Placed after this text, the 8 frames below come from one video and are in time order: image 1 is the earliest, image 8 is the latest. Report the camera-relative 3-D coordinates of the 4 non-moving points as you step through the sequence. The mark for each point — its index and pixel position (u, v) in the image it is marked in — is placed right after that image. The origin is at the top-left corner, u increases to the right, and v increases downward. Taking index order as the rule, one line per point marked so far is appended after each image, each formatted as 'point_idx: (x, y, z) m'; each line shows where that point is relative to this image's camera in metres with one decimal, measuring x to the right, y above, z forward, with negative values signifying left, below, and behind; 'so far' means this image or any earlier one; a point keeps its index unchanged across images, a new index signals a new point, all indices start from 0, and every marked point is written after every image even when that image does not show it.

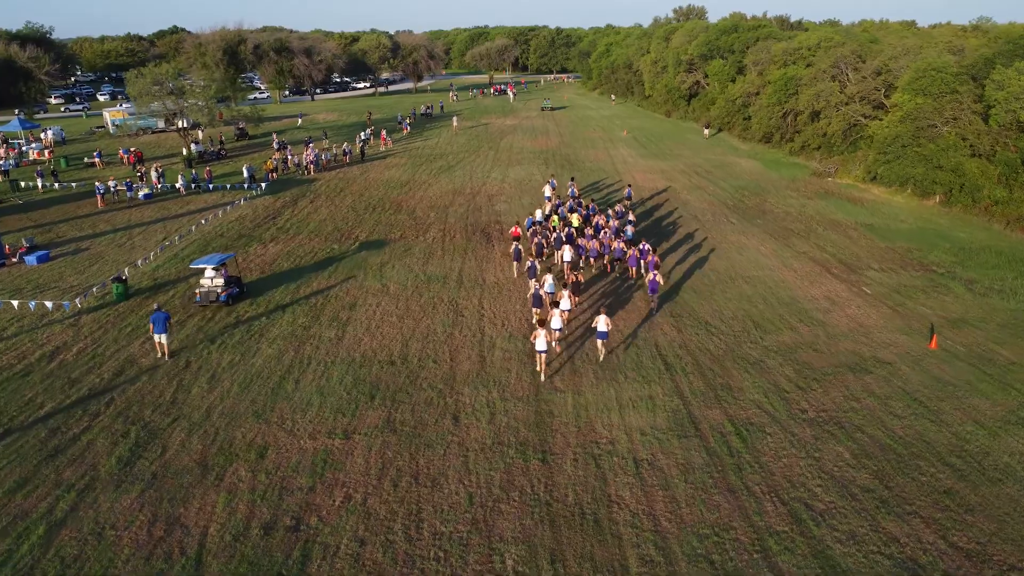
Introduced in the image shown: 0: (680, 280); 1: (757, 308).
0: (+3.9, +0.2, +19.2) m
1: (+5.1, -0.4, +17.1) m
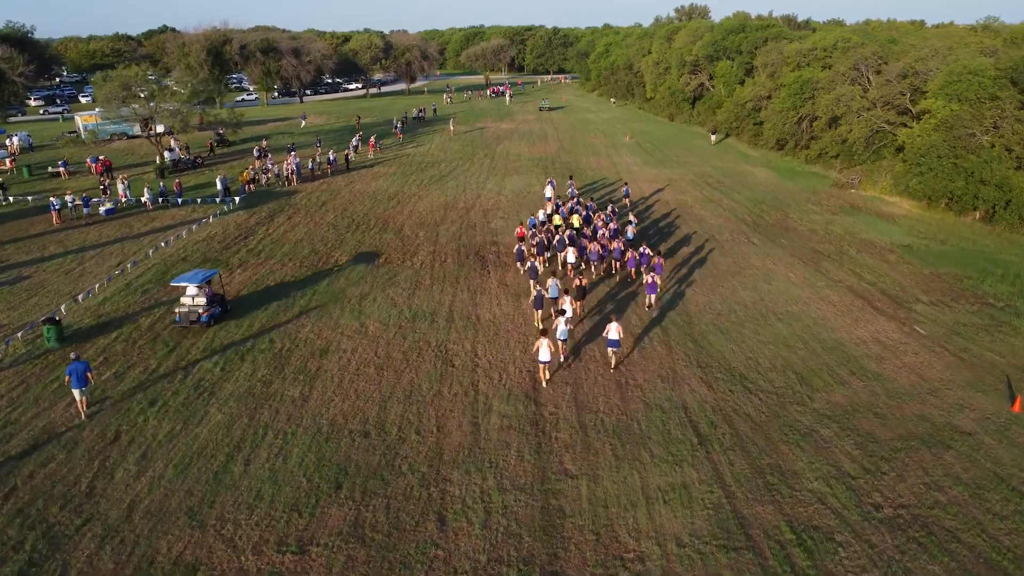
0: (+3.9, -0.6, +16.7) m
1: (+5.1, -1.2, +14.6) m
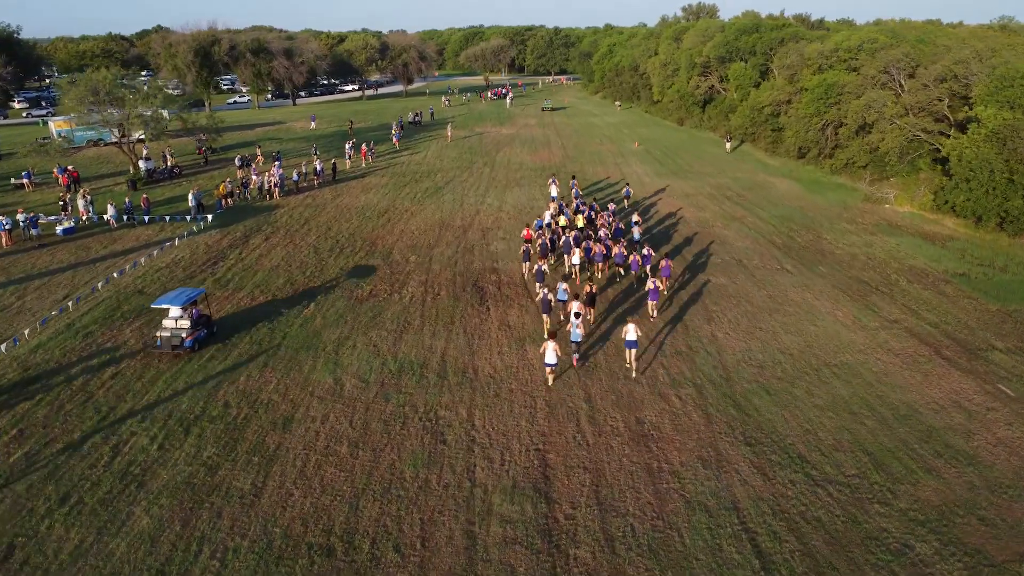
0: (+4.0, -1.4, +14.1) m
1: (+5.1, -2.0, +11.9) m
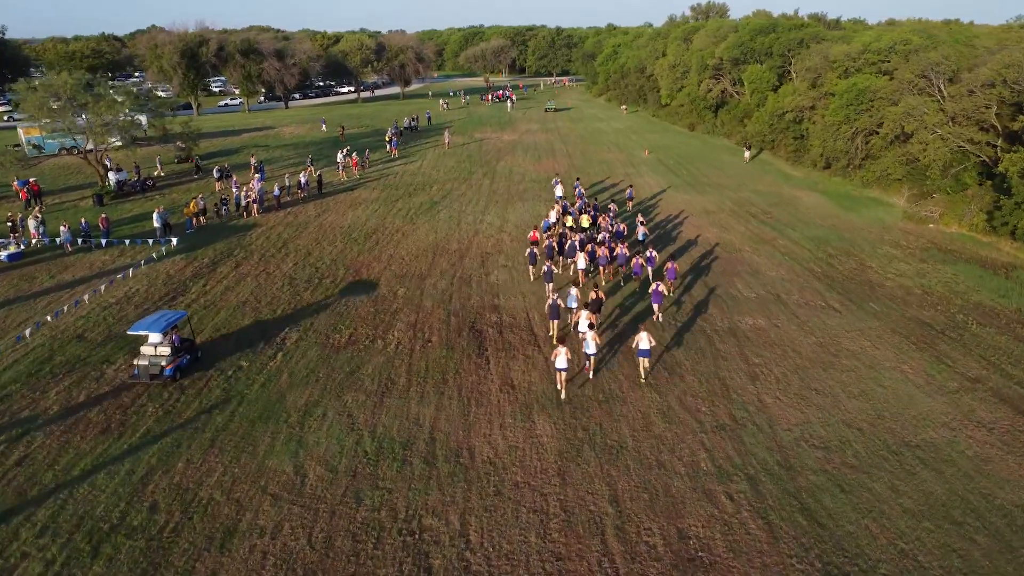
0: (+4.0, -2.2, +11.3) m
1: (+5.2, -2.9, +9.2) m
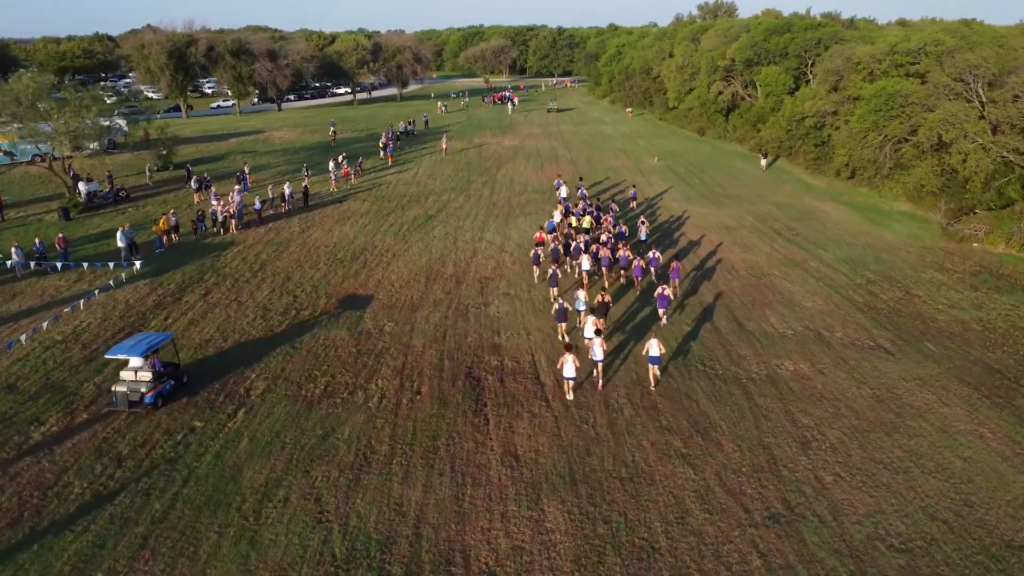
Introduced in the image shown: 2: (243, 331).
0: (+4.1, -2.9, +9.0) m
1: (+5.2, -3.6, +6.9) m
2: (-5.4, -0.8, +16.6) m
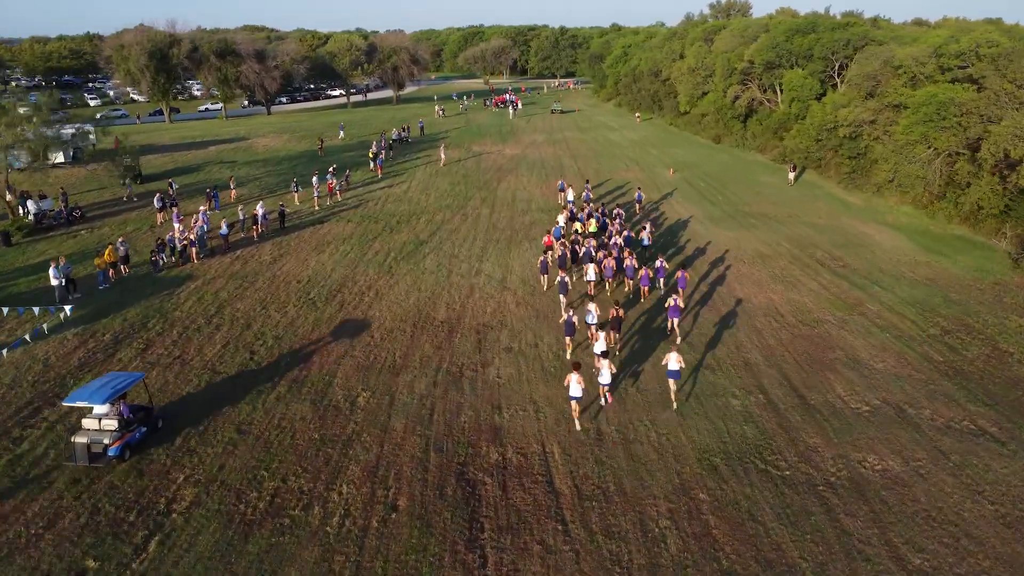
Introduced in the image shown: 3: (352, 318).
0: (+4.1, -4.0, +5.8) m
1: (+5.3, -4.6, +3.6) m
2: (-5.3, -1.8, +13.3) m
3: (-3.4, -0.6, +17.3) m
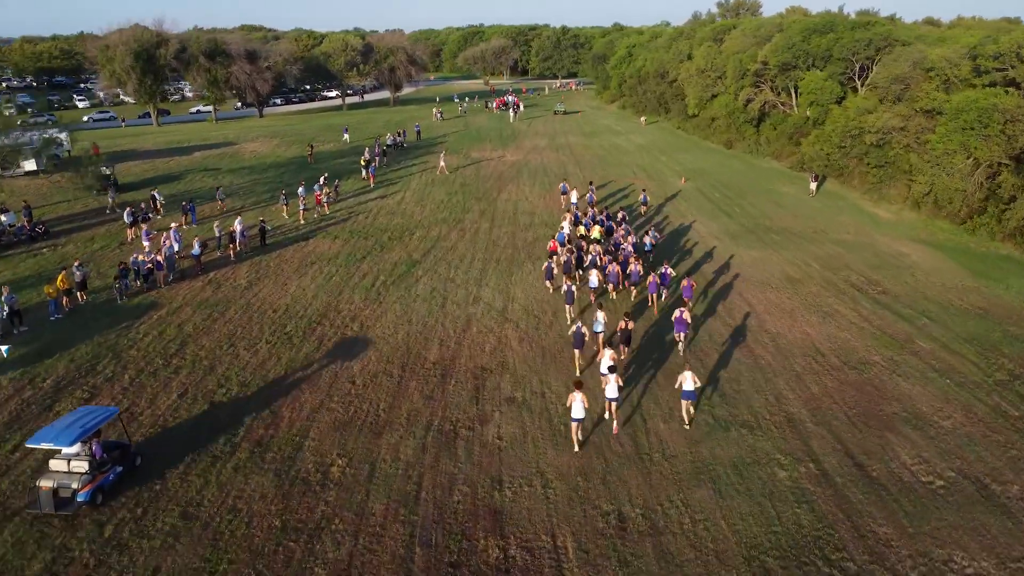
0: (+4.2, -4.6, +3.6) m
1: (+5.3, -5.3, +1.5) m
2: (-5.2, -2.5, +11.1) m
3: (-3.3, -1.3, +15.2) m
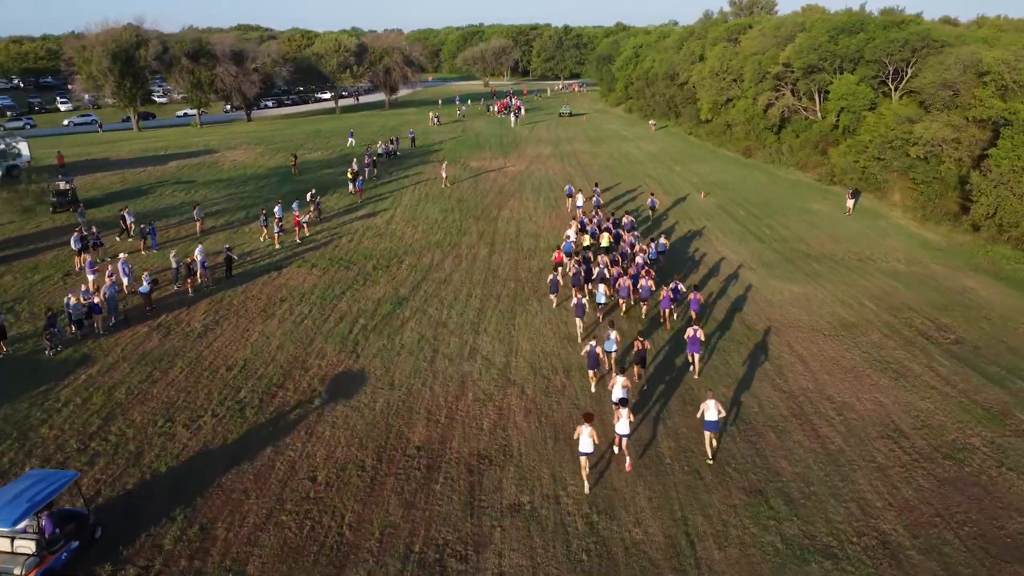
0: (+4.2, -5.6, +0.6) m
1: (+5.4, -6.2, -1.6) m
2: (-5.2, -3.4, +8.1) m
3: (-3.3, -2.2, +12.1) m
